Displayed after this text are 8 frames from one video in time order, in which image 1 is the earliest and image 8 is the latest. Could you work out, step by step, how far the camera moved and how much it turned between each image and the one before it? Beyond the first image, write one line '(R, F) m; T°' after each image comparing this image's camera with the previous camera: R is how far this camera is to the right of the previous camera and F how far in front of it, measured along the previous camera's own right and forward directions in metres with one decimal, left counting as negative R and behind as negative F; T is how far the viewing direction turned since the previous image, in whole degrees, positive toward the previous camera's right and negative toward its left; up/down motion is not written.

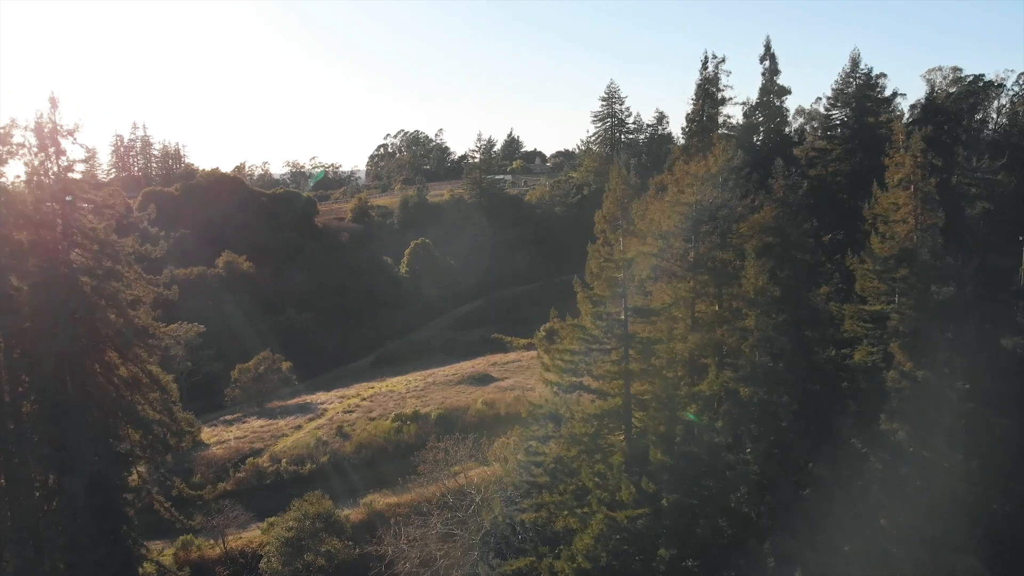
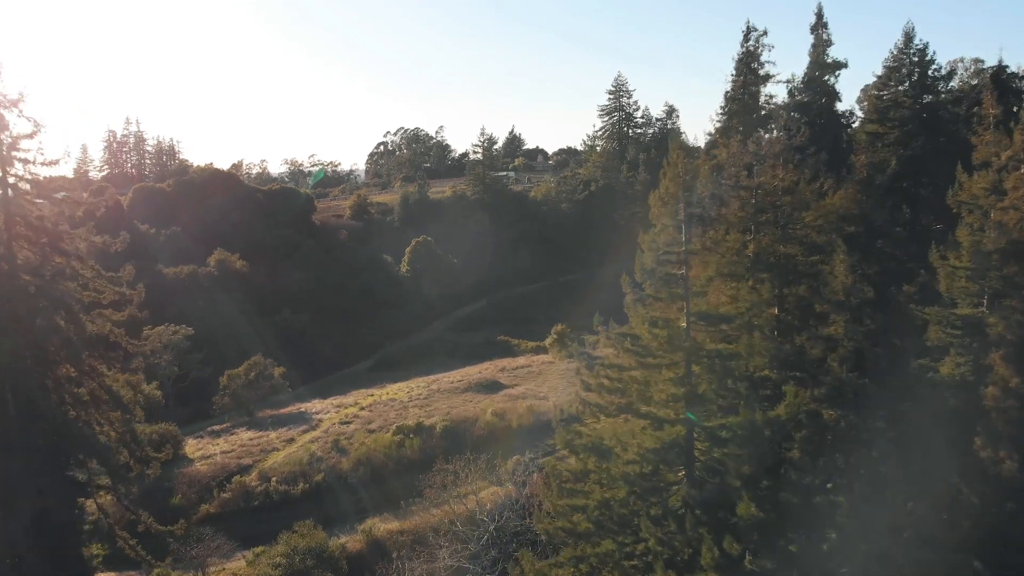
(-0.3, +2.0) m; 0°
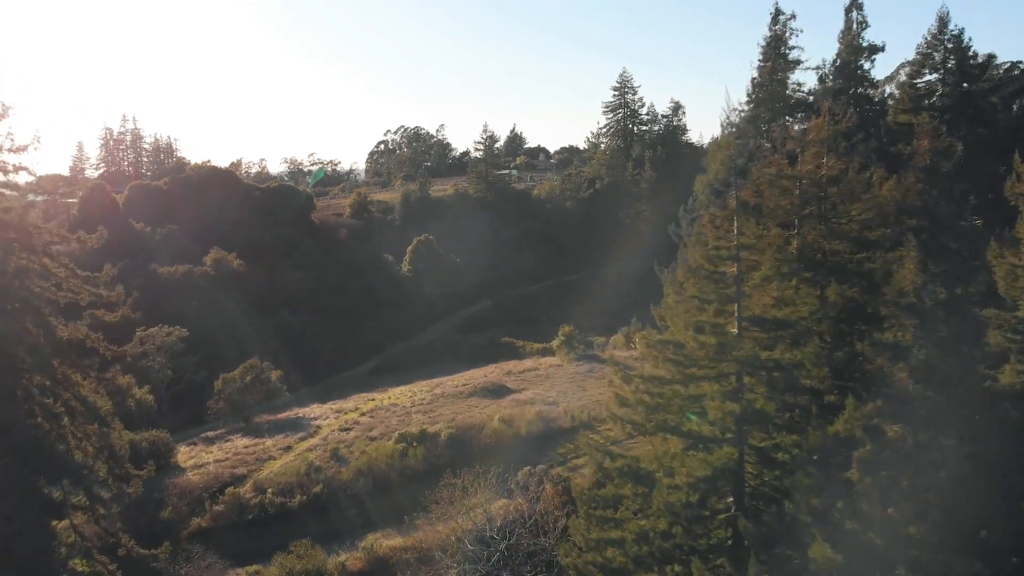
(-0.2, +1.0) m; 0°
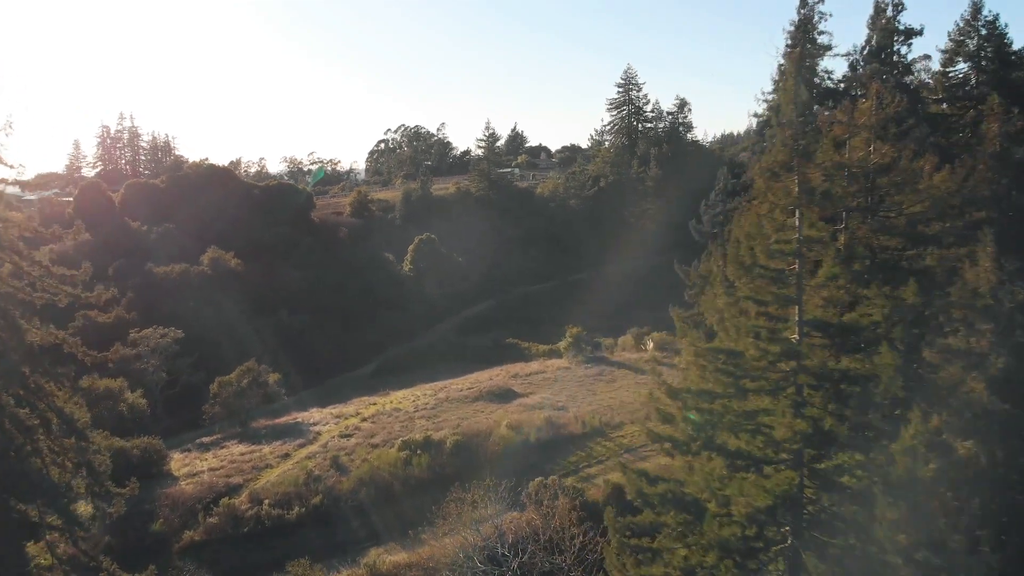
(-0.2, +0.9) m; 0°
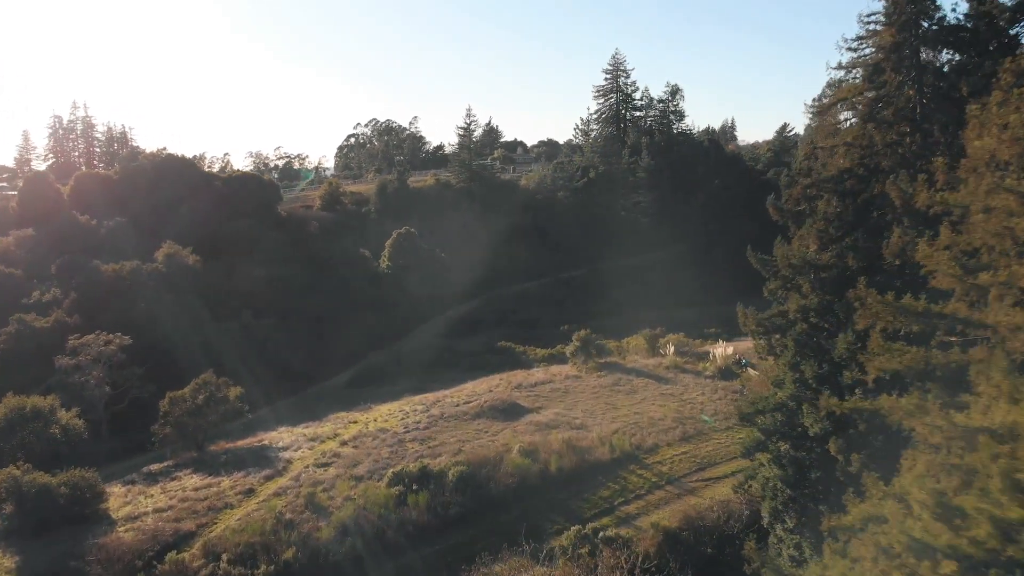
(-0.8, +3.4) m; +2°
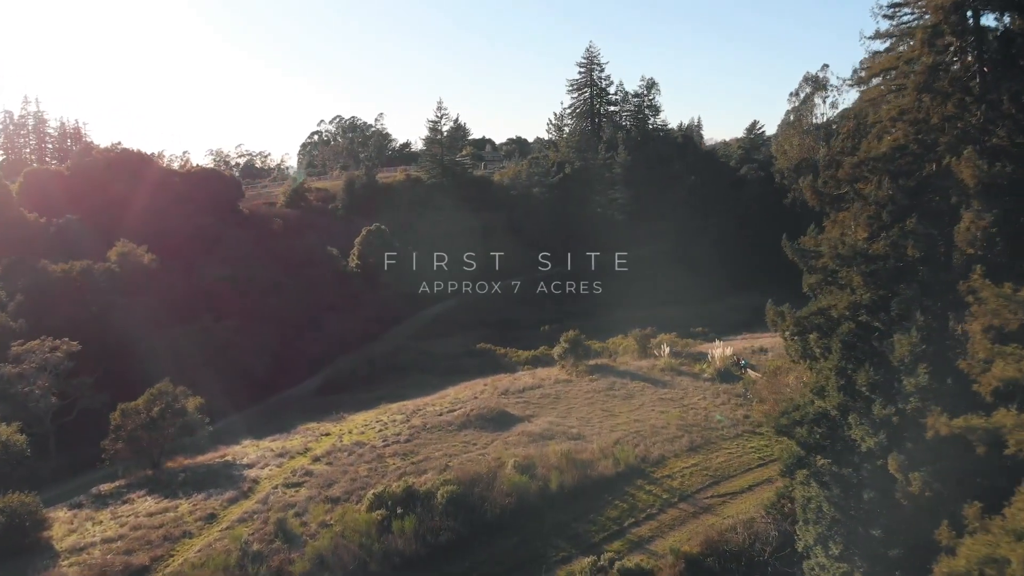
(-0.5, +1.6) m; +2°
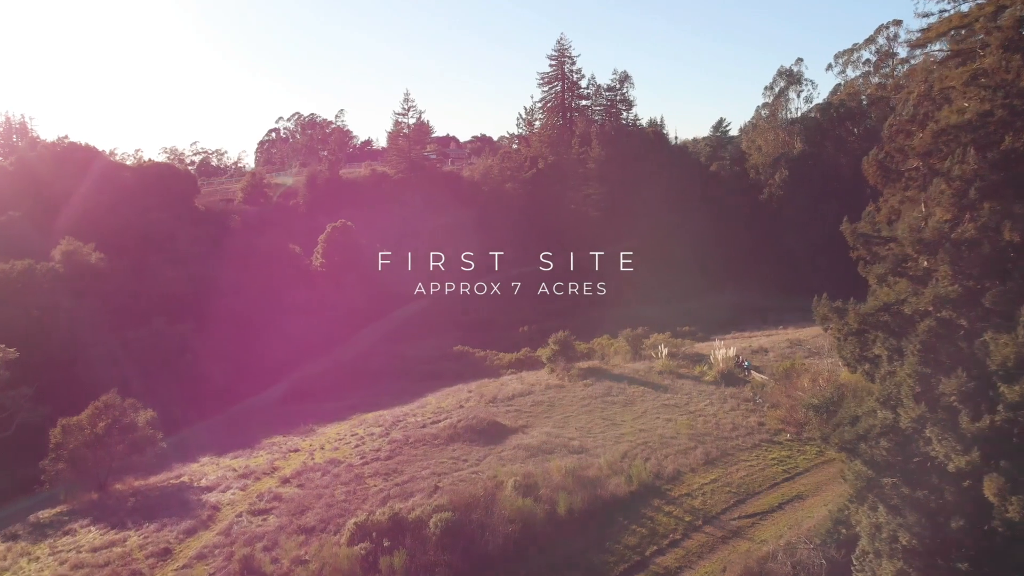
(-0.6, +1.7) m; +3°
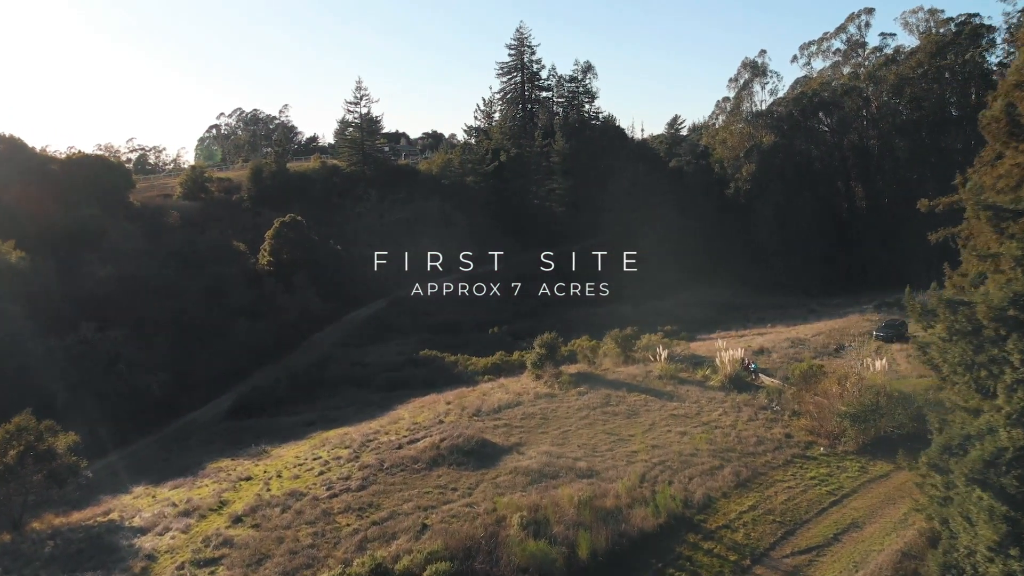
(-0.7, +2.2) m; +4°
